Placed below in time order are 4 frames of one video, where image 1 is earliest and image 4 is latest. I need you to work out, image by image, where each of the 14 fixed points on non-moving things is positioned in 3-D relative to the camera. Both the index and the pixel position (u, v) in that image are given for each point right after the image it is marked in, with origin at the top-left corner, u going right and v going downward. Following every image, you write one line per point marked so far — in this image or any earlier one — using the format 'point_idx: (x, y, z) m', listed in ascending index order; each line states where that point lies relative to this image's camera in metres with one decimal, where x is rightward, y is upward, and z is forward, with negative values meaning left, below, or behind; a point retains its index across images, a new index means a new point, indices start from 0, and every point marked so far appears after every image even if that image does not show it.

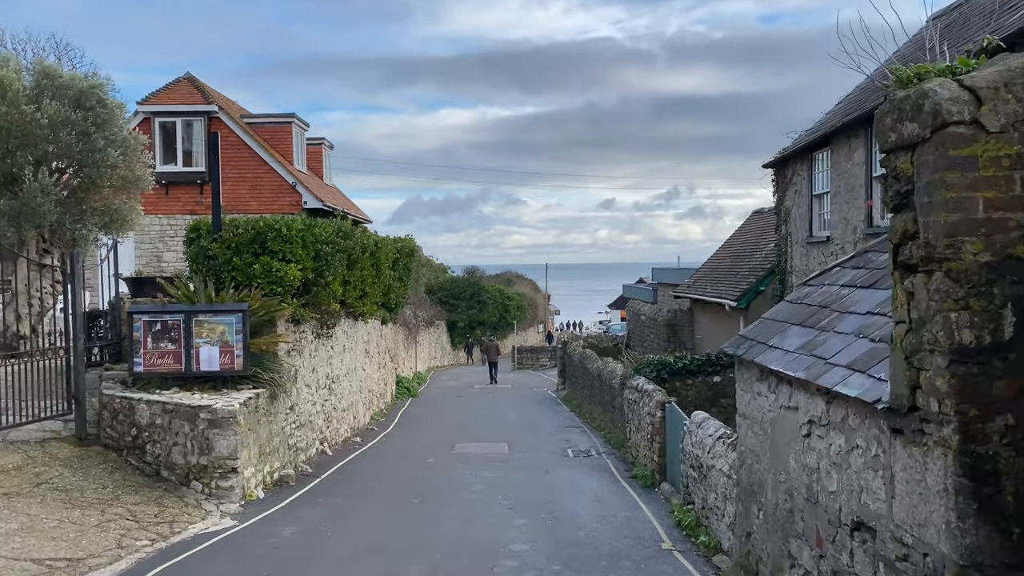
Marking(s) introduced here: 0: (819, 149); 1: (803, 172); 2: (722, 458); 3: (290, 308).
0: (+5.1, +2.3, +13.8) m
1: (+5.1, +2.0, +14.5) m
2: (+2.1, -1.7, +8.2) m
3: (-3.5, -0.3, +13.0) m
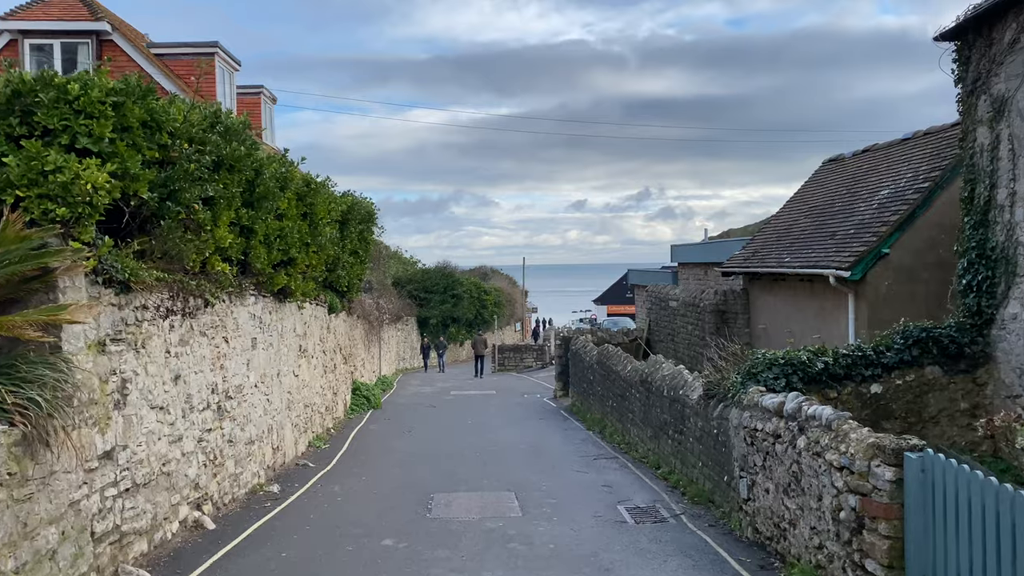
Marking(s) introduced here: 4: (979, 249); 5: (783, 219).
0: (+5.3, +2.9, +7.4) m
1: (+5.3, +2.6, +8.1) m
2: (+2.5, -1.1, +1.7) m
3: (-3.2, +0.3, +6.3) m
4: (+5.3, +0.4, +9.4) m
5: (+6.0, +1.5, +18.4) m
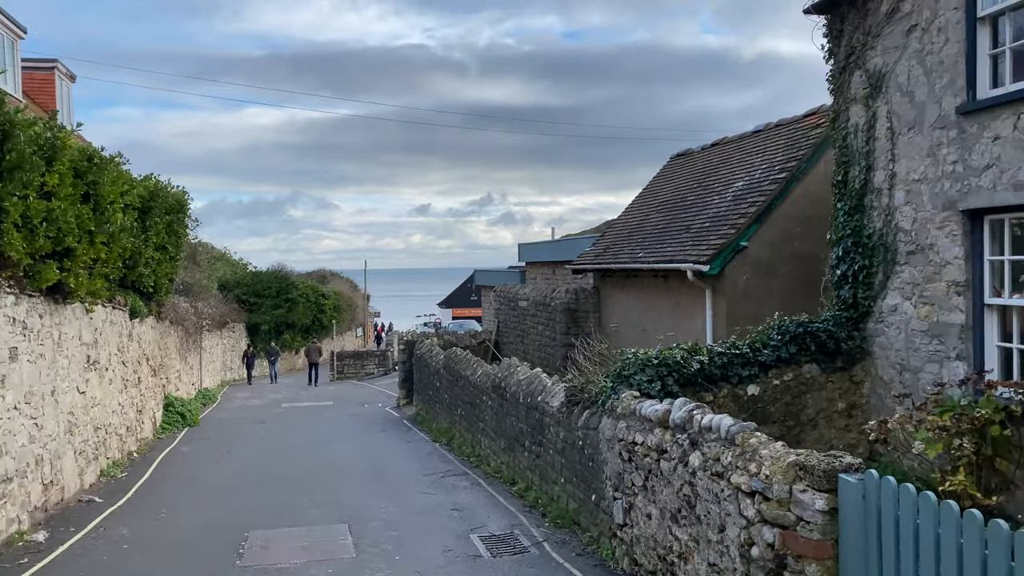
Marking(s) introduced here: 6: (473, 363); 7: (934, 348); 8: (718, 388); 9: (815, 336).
0: (+4.0, +3.0, +6.8) m
1: (+3.8, +2.7, +7.5) m
2: (+2.3, -0.9, +0.6) m
3: (-4.1, +0.3, +4.1) m
4: (+3.6, +0.5, +8.7) m
5: (+2.6, +1.6, +17.7) m
6: (-0.6, -1.3, +14.6) m
7: (+3.9, -0.5, +7.7) m
8: (+2.0, -1.0, +8.2) m
9: (+3.1, -0.5, +8.6) m
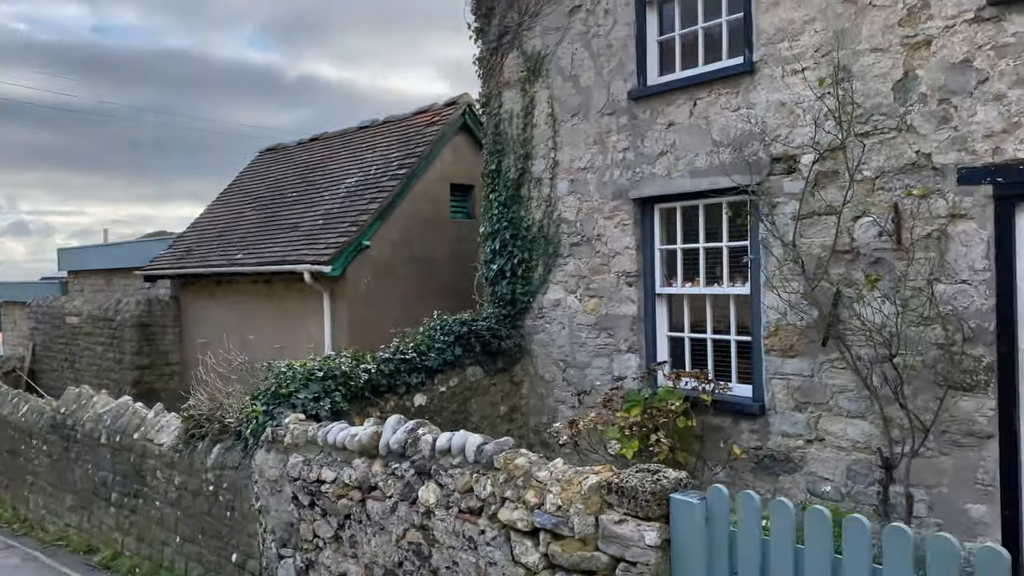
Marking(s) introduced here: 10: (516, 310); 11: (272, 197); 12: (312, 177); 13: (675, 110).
0: (+1.3, +3.1, +6.7) m
1: (+0.8, +2.8, +7.2) m
2: (+3.0, -0.7, +0.5) m
3: (-4.3, +0.4, +0.3) m
4: (0.0, +0.6, +8.2) m
5: (-5.4, +1.4, +15.5) m
6: (-6.6, -1.4, +11.1) m
7: (+0.8, -0.5, +7.4) m
8: (-1.0, -0.9, +6.9) m
9: (-0.3, -0.4, +7.8) m
10: (0.0, -0.2, +8.1) m
11: (-4.2, +1.6, +14.5) m
12: (-3.4, +1.9, +14.1) m
13: (+1.3, +1.4, +6.6) m
